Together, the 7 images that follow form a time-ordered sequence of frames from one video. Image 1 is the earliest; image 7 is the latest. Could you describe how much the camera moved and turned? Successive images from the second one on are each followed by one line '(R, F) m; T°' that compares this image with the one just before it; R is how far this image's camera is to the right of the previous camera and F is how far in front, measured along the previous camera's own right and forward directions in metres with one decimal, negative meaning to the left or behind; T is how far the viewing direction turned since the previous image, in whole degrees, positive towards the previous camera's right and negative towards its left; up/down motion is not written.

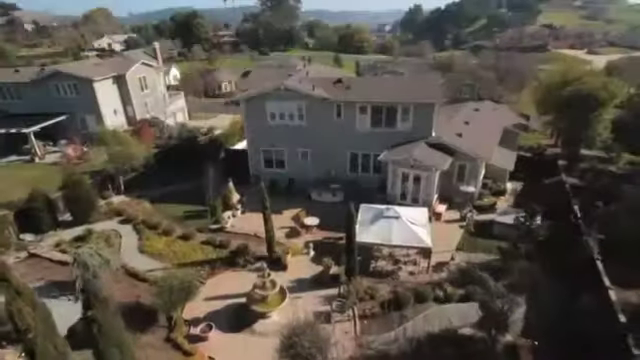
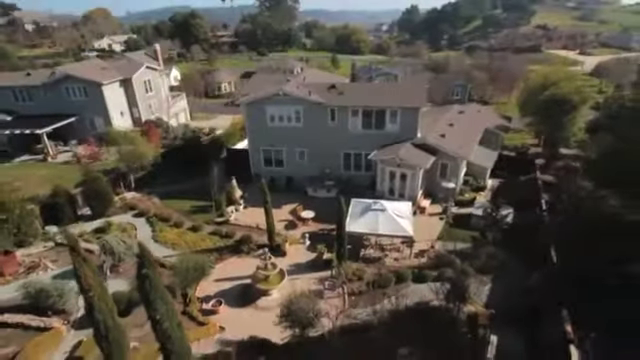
(+0.3, -2.8) m; +1°
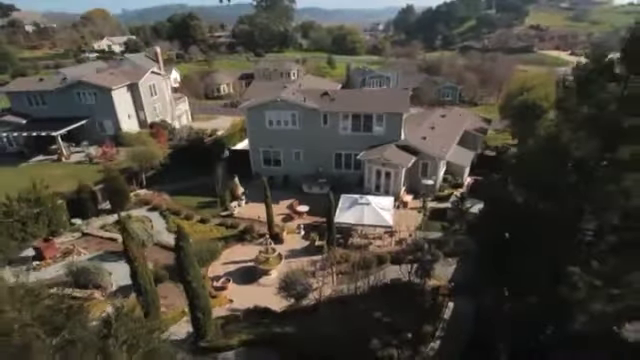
(+0.5, -3.7) m; +1°
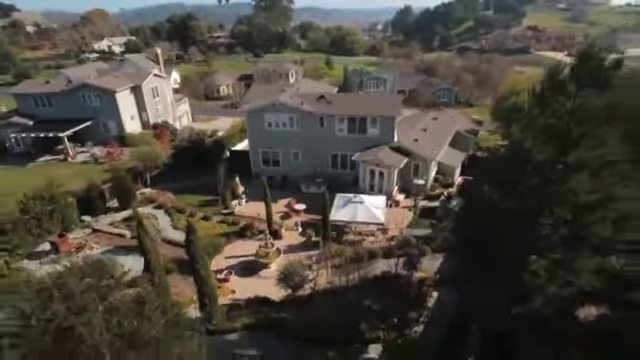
(+0.3, -1.8) m; 0°
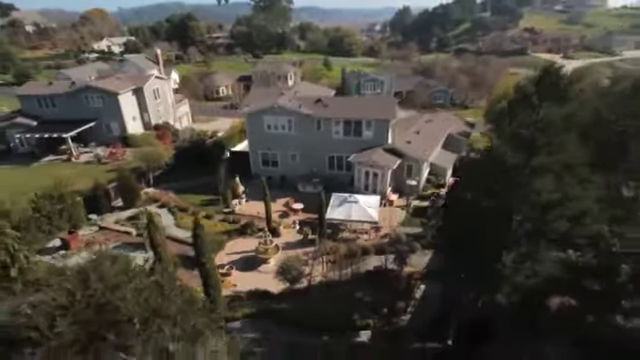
(+0.2, -1.6) m; 0°
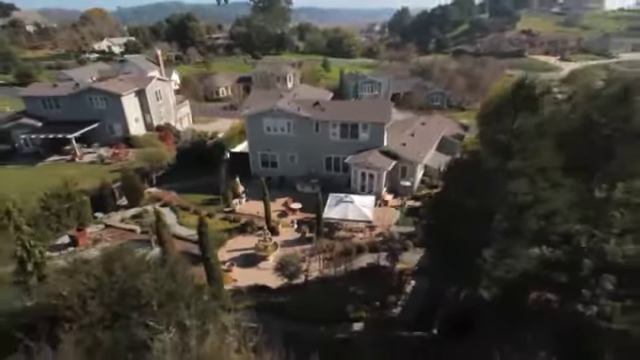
(+0.2, -1.4) m; 0°
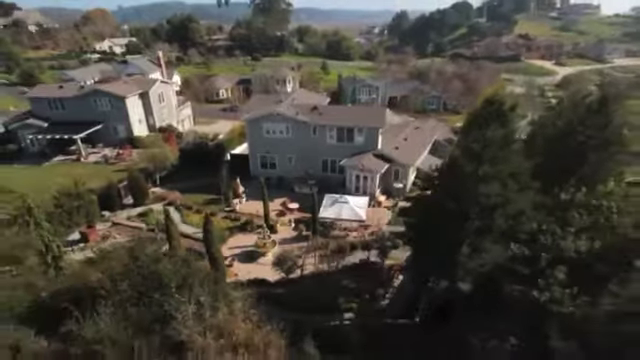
(+0.3, -2.0) m; 0°
